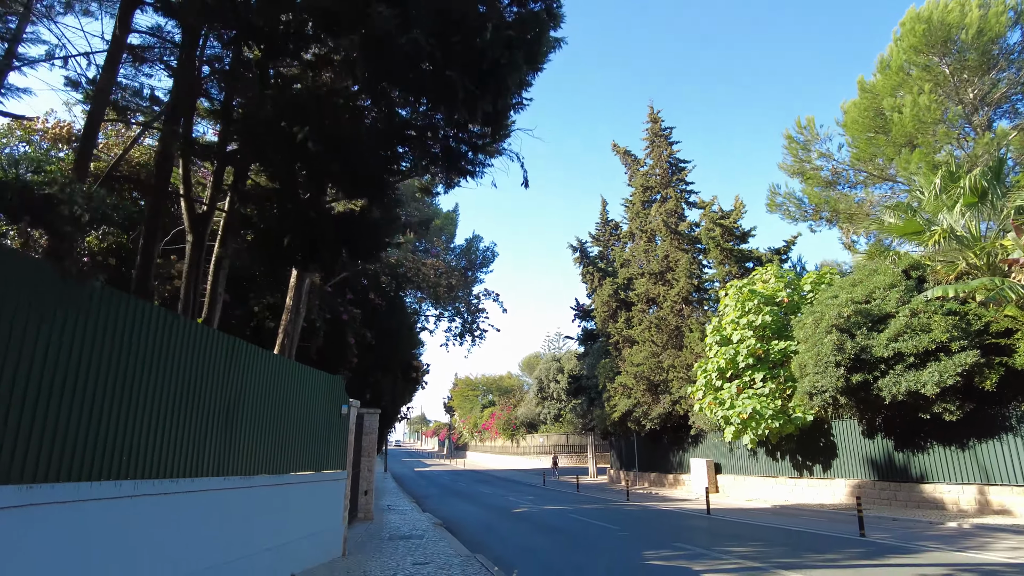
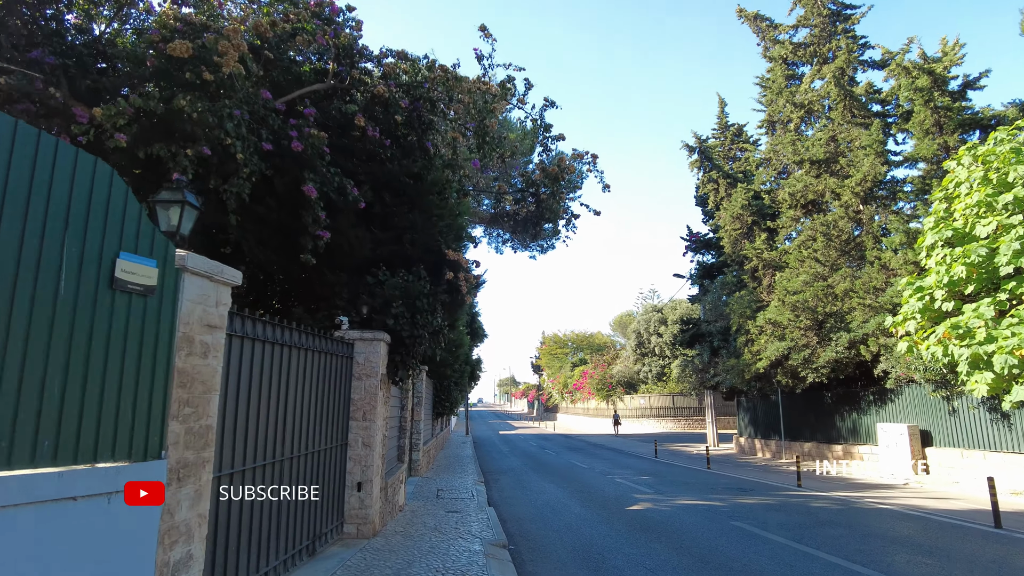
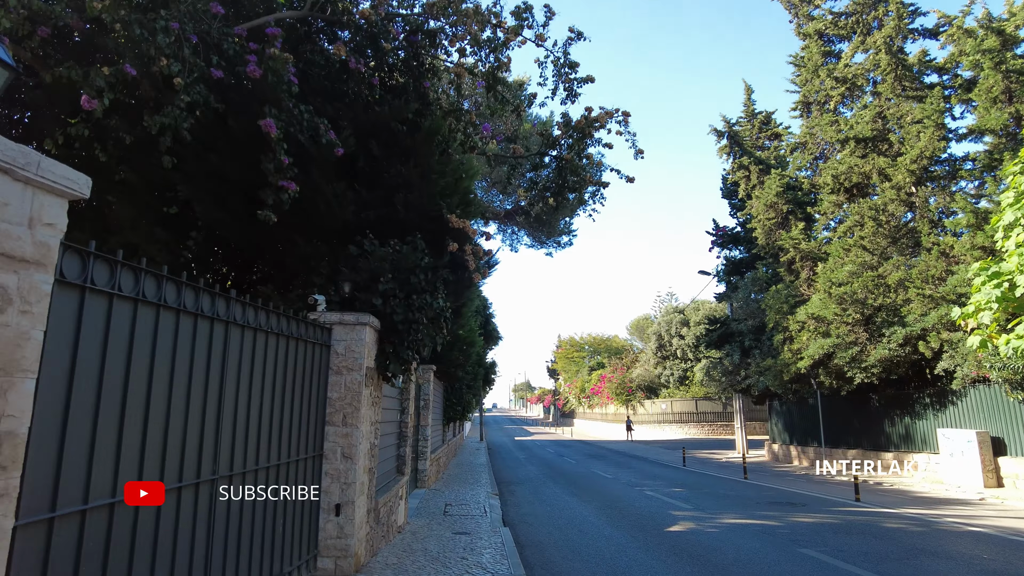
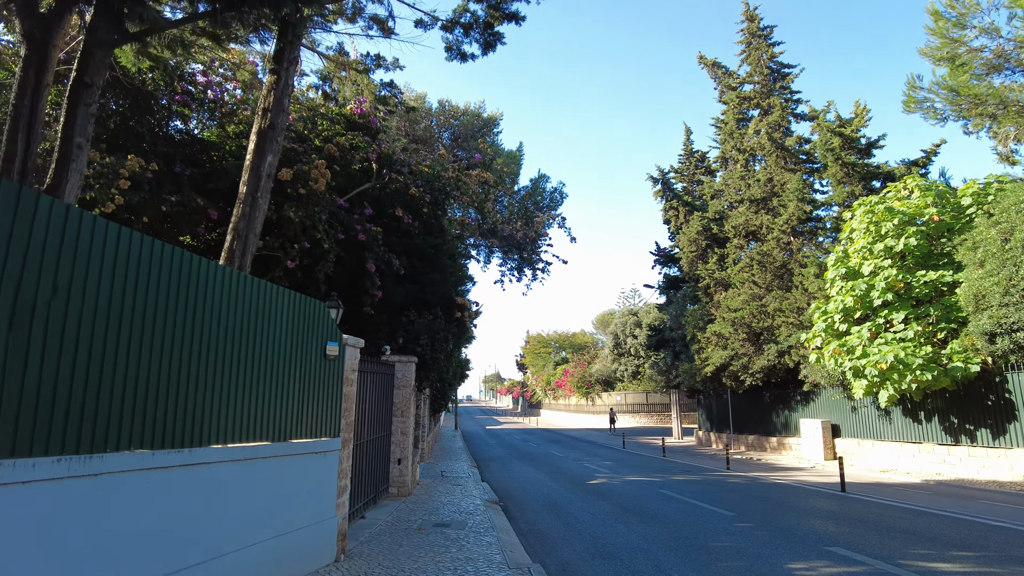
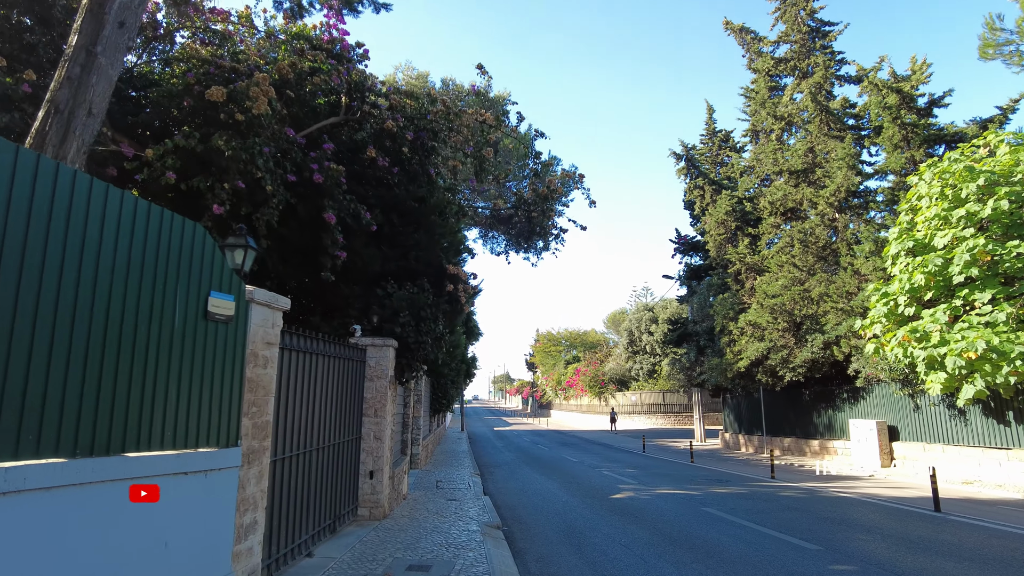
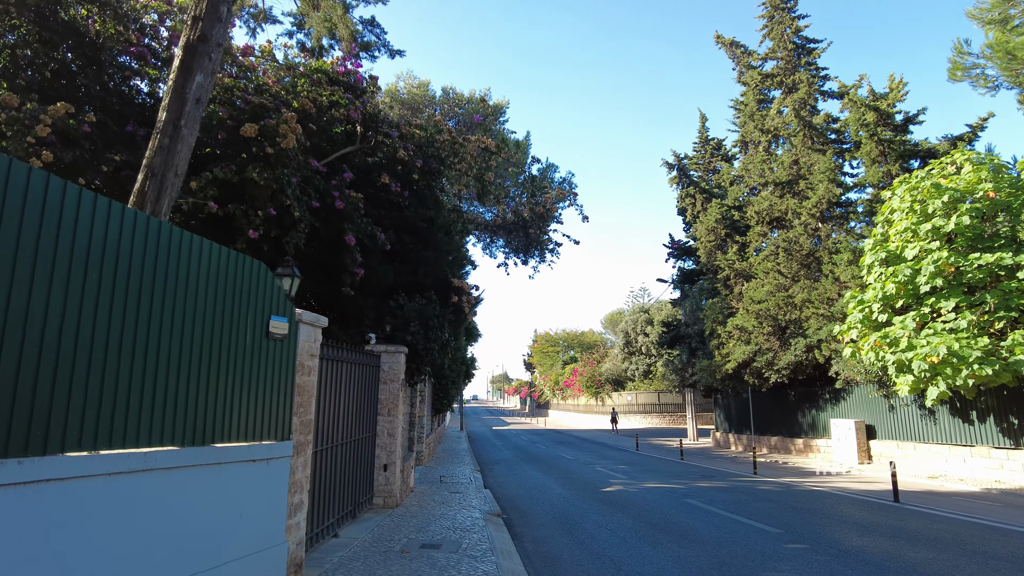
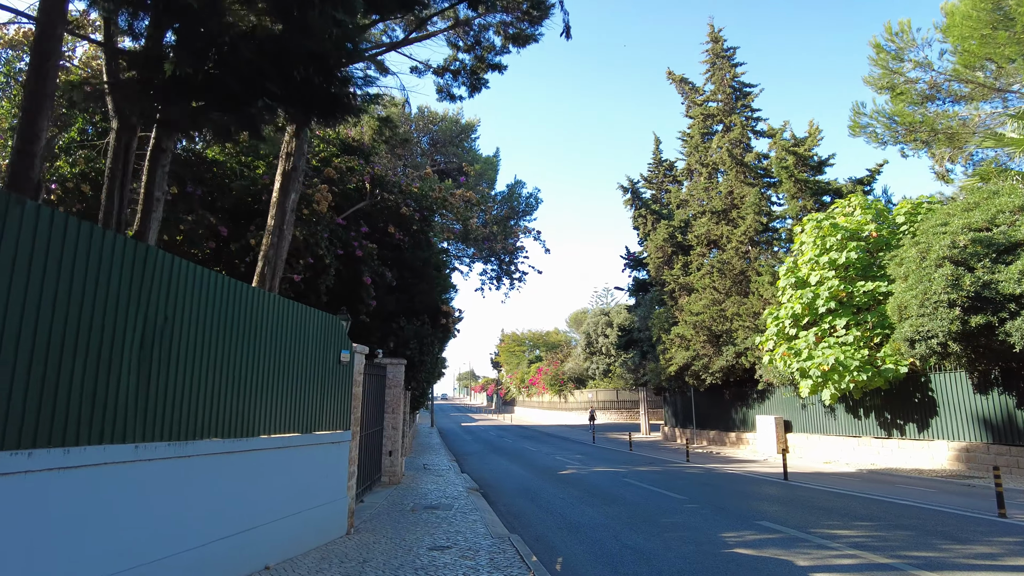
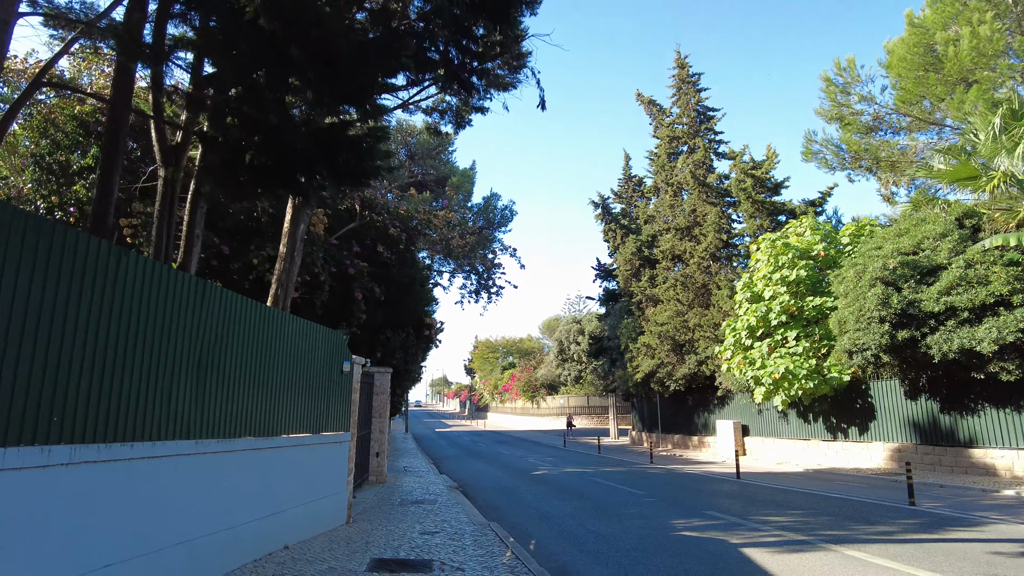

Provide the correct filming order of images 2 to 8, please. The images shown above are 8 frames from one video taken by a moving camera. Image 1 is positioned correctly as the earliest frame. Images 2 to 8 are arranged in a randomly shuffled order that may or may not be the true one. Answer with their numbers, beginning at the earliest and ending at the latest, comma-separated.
8, 7, 4, 6, 5, 2, 3
